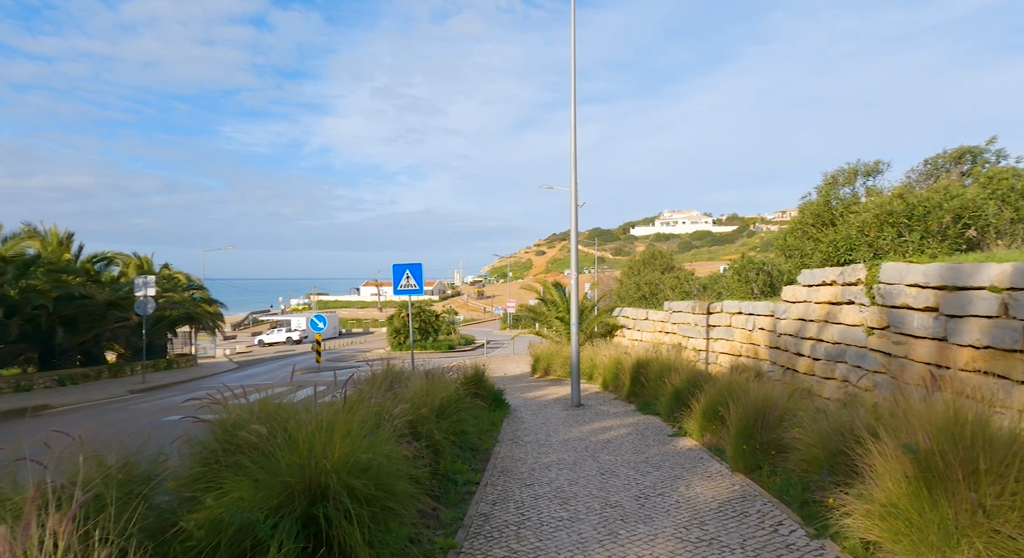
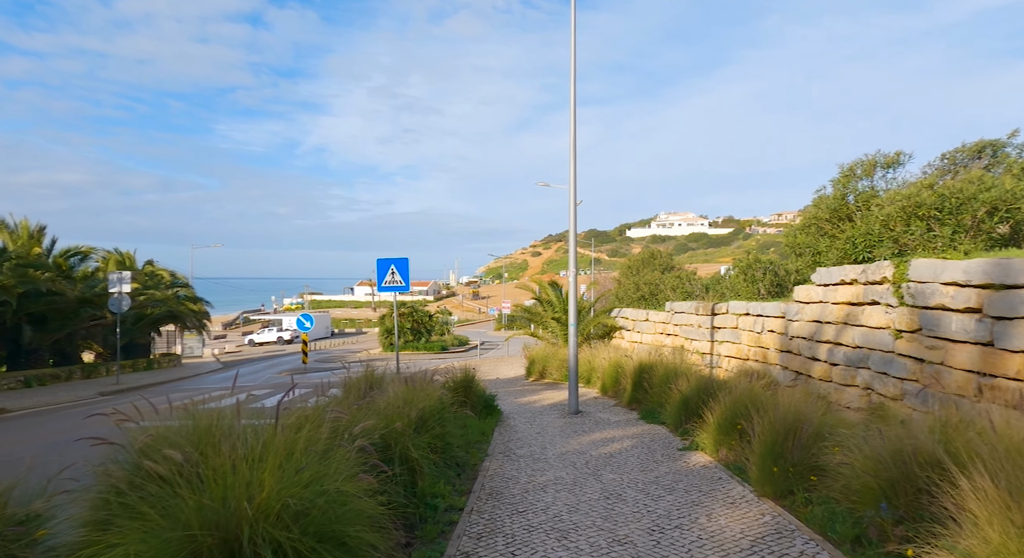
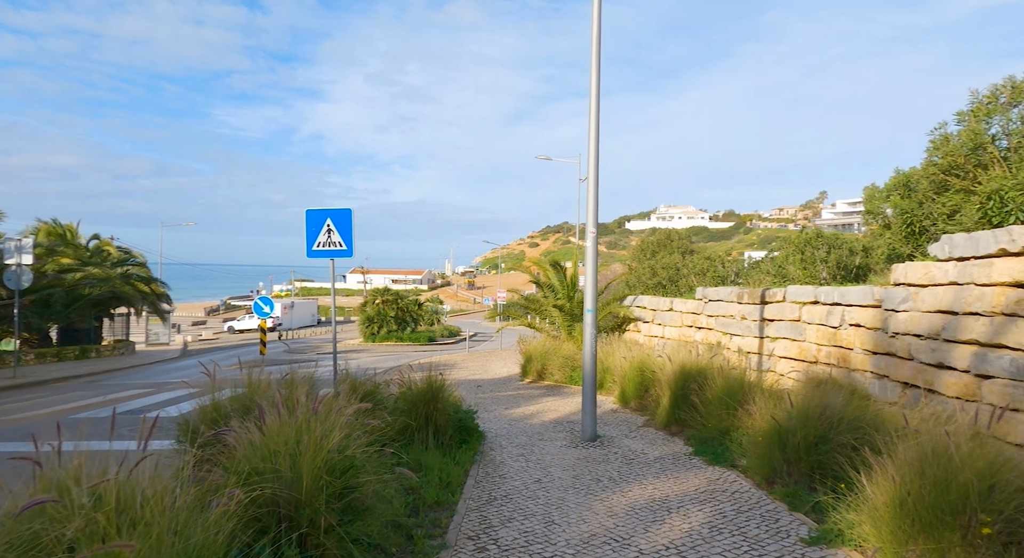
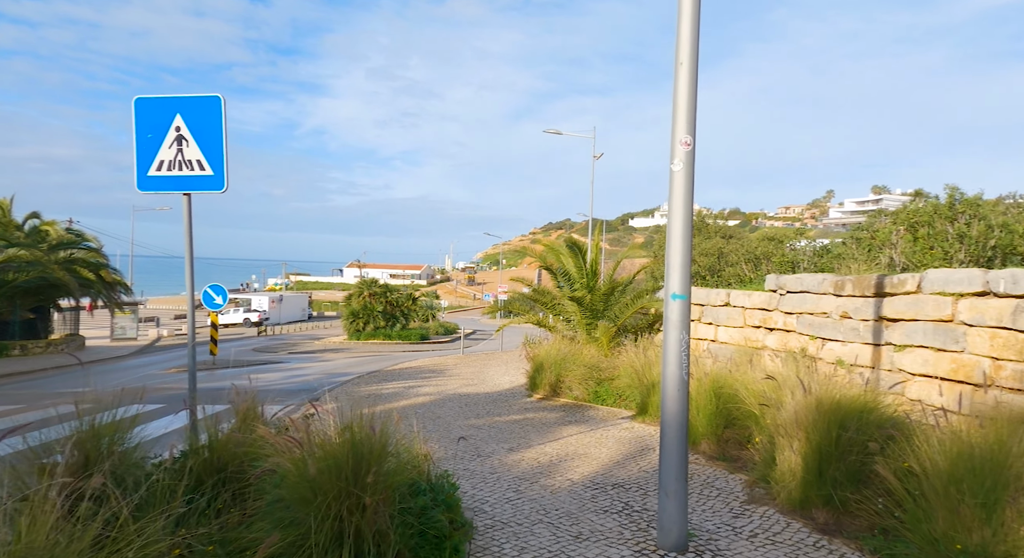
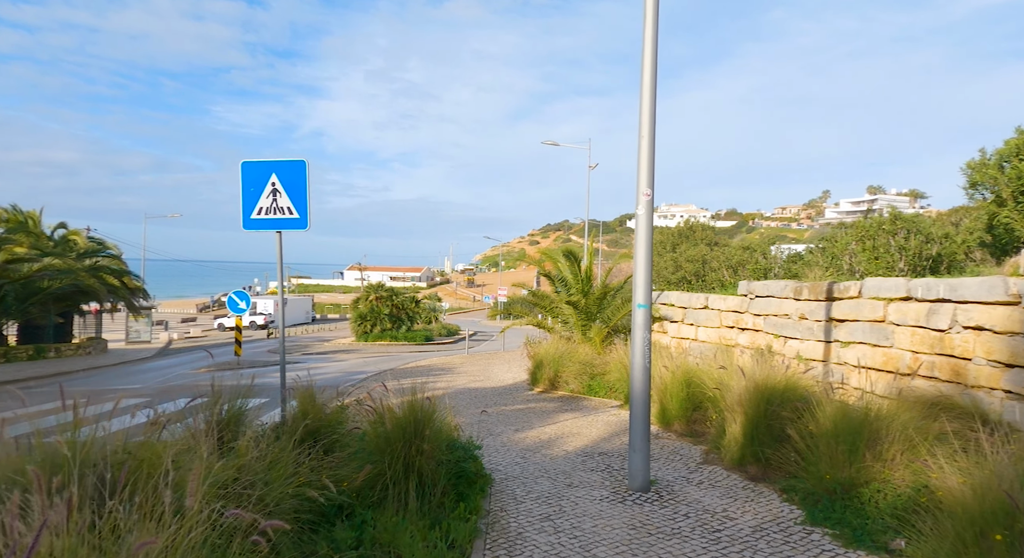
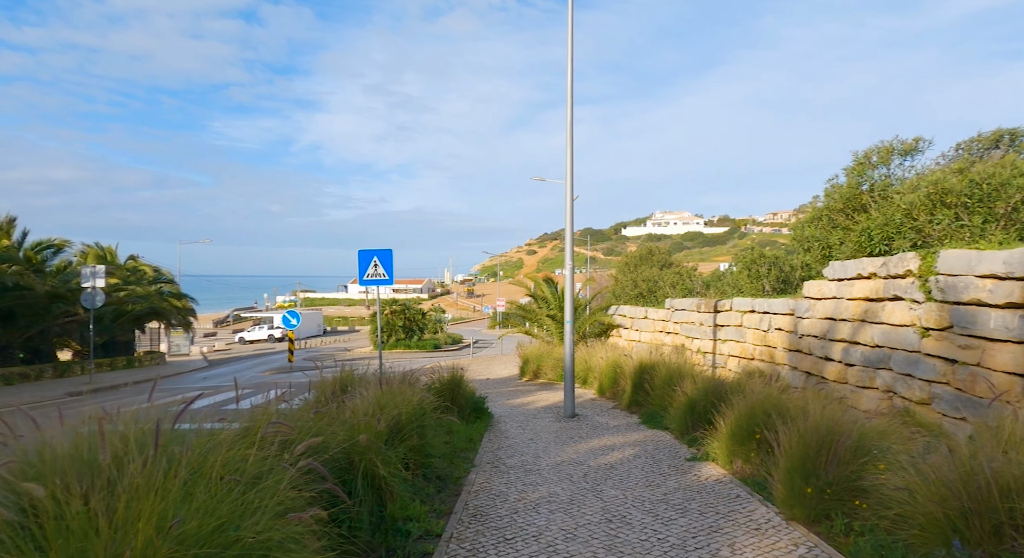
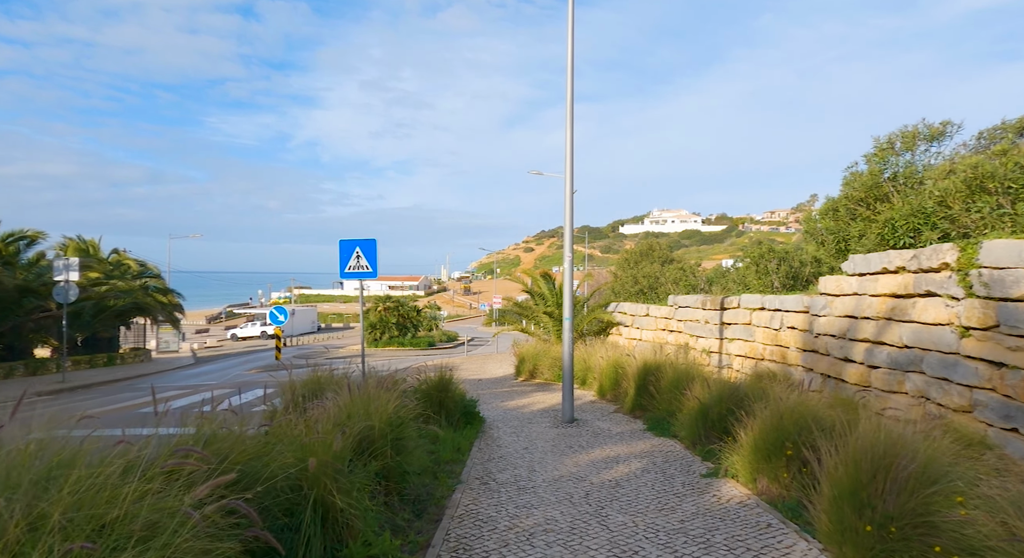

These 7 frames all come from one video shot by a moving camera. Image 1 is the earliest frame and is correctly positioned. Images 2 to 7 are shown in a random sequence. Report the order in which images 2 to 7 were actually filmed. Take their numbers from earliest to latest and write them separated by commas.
2, 6, 7, 3, 5, 4
